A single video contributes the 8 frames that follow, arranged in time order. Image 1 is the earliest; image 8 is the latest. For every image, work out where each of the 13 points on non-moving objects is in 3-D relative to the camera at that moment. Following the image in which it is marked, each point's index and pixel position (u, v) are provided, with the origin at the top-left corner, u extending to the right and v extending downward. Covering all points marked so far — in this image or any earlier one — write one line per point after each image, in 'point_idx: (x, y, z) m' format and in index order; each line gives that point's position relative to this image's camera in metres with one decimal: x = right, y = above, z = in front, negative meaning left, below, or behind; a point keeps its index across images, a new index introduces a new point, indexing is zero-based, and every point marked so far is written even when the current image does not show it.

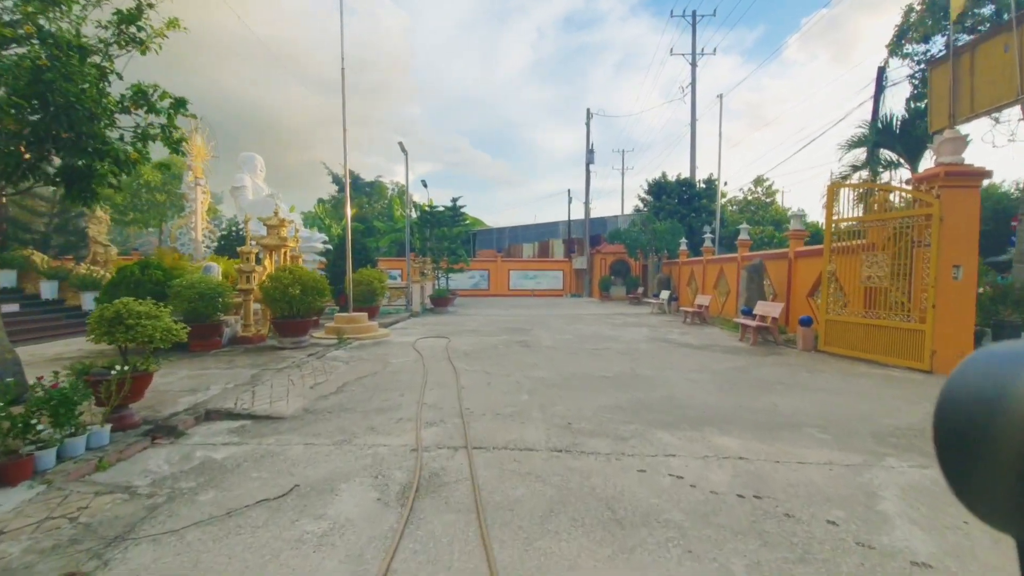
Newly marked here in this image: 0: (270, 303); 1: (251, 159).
0: (-3.8, -0.3, +8.0) m
1: (-9.1, +4.5, +18.0) m
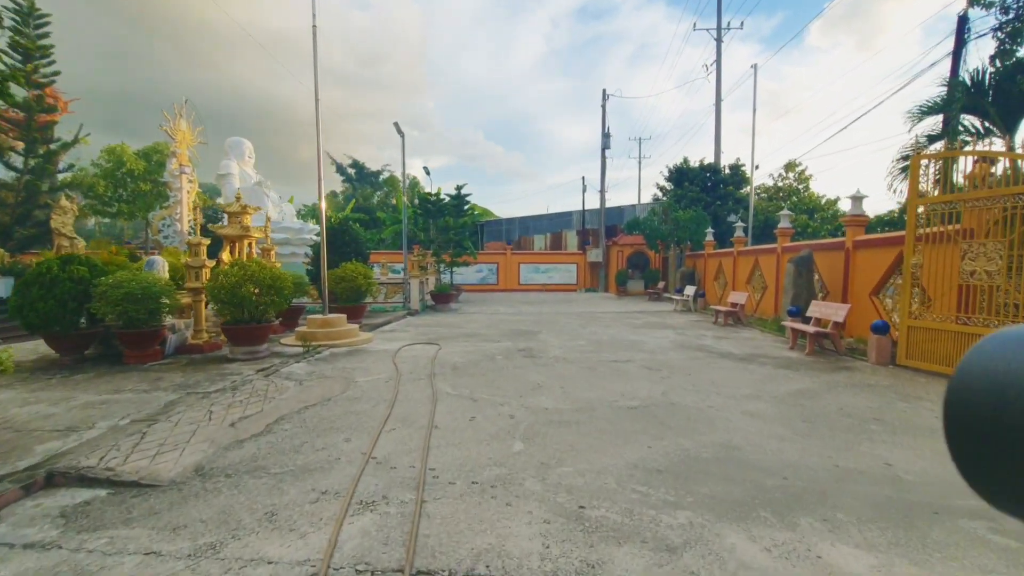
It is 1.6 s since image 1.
0: (-3.8, -0.2, +6.6) m
1: (-8.8, +4.6, +16.6) m
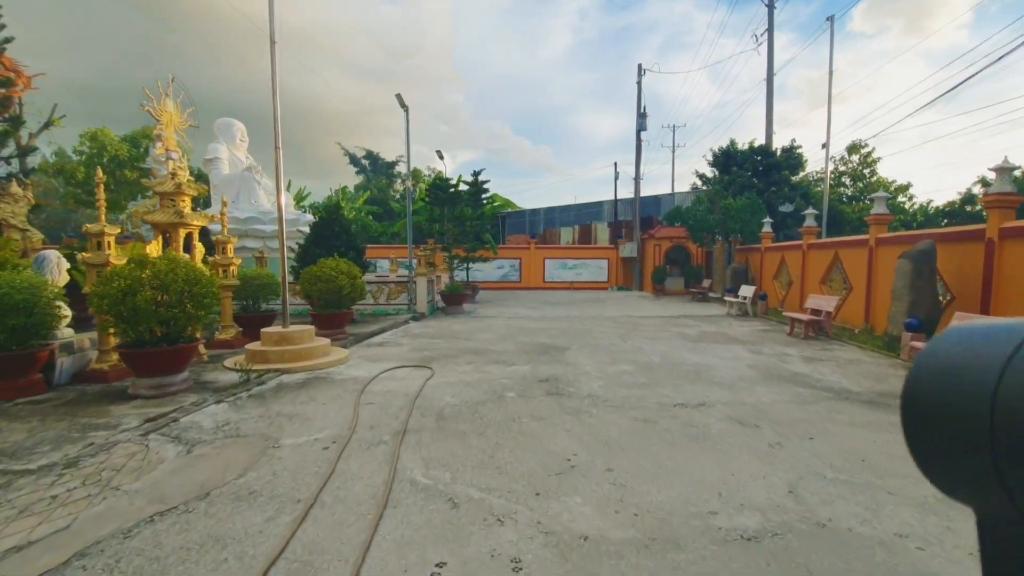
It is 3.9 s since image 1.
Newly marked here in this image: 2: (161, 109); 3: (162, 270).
0: (-3.6, -0.3, +4.6) m
1: (-8.1, +4.6, +14.9) m
2: (-9.2, +4.7, +13.6) m
3: (-3.2, +0.2, +4.7) m
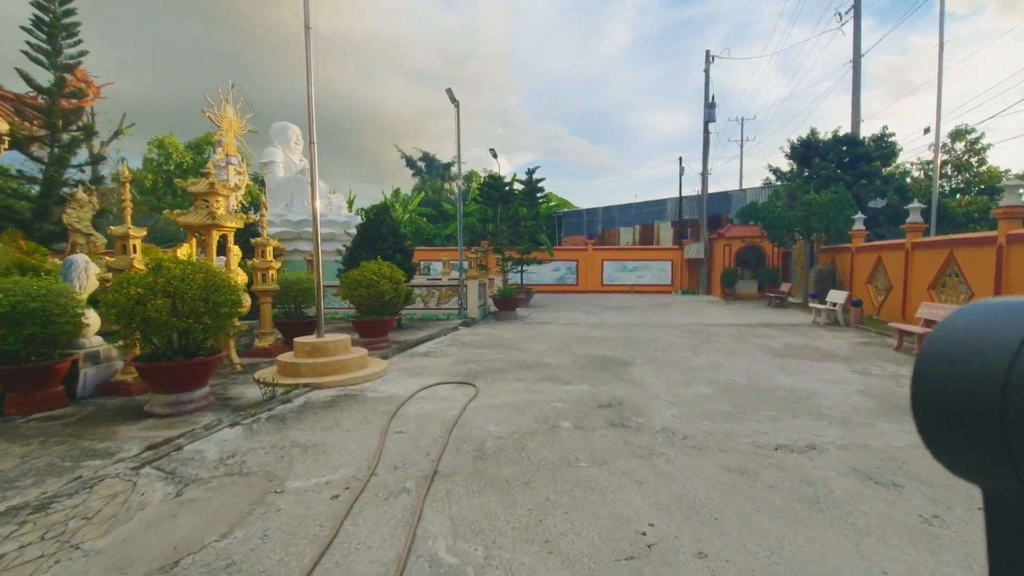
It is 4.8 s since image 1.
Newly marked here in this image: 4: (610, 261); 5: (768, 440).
0: (-3.2, -0.4, +4.2) m
1: (-6.6, +4.6, +14.9) m
2: (-7.7, +4.6, +13.8) m
3: (-2.8, +0.1, +4.3) m
4: (+3.6, +1.0, +19.1) m
5: (+1.8, -1.1, +3.7) m
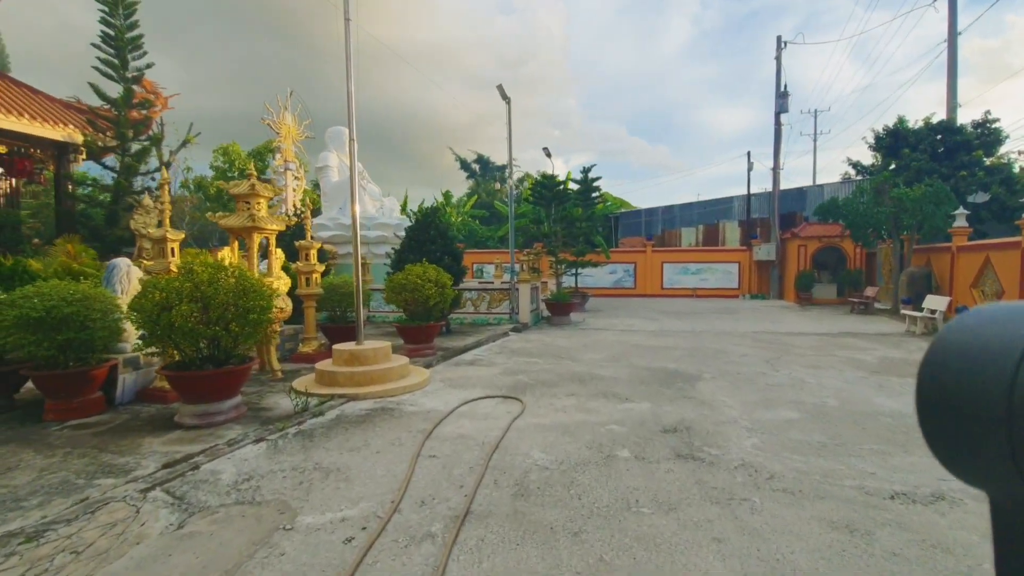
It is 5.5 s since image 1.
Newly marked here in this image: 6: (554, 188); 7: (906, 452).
0: (-2.8, -0.4, +4.1) m
1: (-5.0, +4.5, +15.1) m
2: (-6.3, +4.5, +14.0) m
3: (-2.4, +0.1, +4.1) m
4: (+5.5, +0.8, +18.1) m
5: (+2.1, -1.1, +3.0) m
6: (+1.1, +2.6, +13.7) m
7: (+2.7, -1.1, +3.5) m
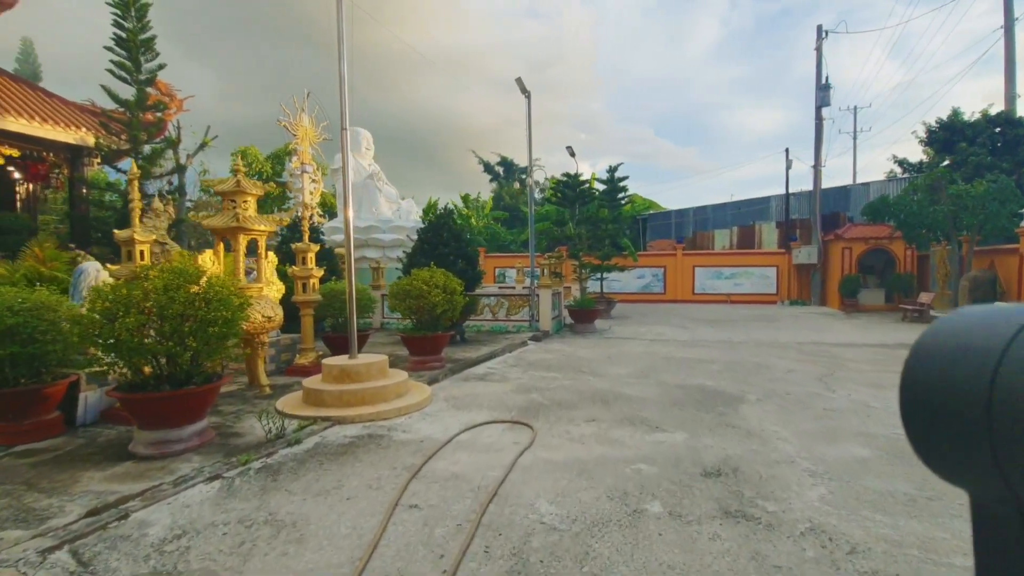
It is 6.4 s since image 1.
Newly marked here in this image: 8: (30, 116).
0: (-2.8, -0.4, +3.5) m
1: (-4.4, +4.3, +14.7) m
2: (-5.7, +4.4, +13.7) m
3: (-2.4, 0.0, +3.5) m
4: (+6.3, +0.7, +17.2) m
5: (+2.1, -1.2, +2.2) m
6: (+1.6, +2.5, +12.9) m
7: (+2.7, -1.1, +2.7) m
8: (-8.6, +3.1, +9.2) m
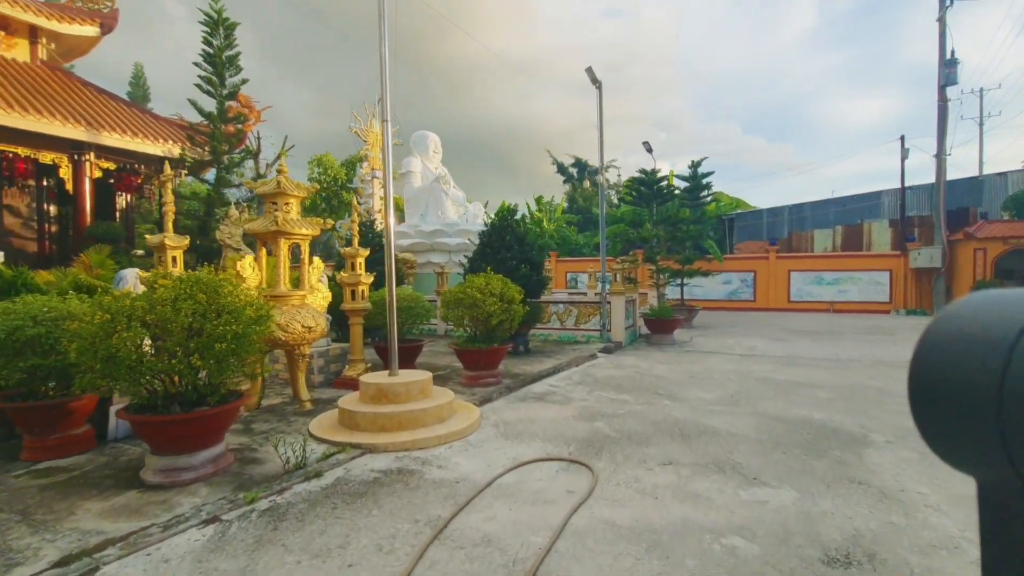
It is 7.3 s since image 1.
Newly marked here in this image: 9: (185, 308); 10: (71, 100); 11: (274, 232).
0: (-2.5, -0.5, +3.2) m
1: (-2.4, +4.2, +14.5) m
2: (-3.9, +4.2, +13.7) m
3: (-2.1, -0.1, +3.1) m
4: (+8.5, +0.5, +15.4) m
5: (+2.2, -1.2, +1.2) m
6: (+3.3, +2.3, +11.9) m
7: (+2.8, -1.2, +1.6) m
8: (-7.3, +3.0, +9.7) m
9: (-1.9, -0.1, +3.1) m
10: (-8.1, +3.5, +9.5) m
11: (-2.2, +0.5, +4.8) m
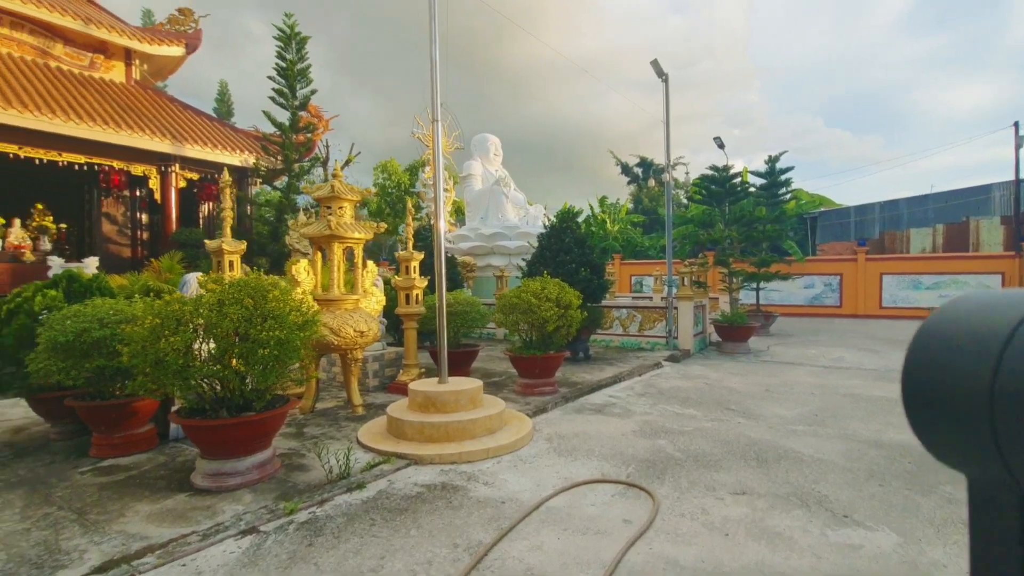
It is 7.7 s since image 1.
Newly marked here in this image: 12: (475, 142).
0: (-2.2, -0.5, +3.2) m
1: (-0.7, +4.1, +14.5) m
2: (-2.2, +4.1, +13.9) m
3: (-1.8, -0.1, +3.1) m
4: (+10.2, +0.3, +14.0) m
5: (+2.2, -1.2, +0.7) m
6: (+4.6, +2.2, +11.2) m
7: (+2.9, -1.2, +1.0) m
8: (-6.2, +2.9, +10.3) m
9: (-1.6, -0.1, +3.1) m
10: (-7.0, +3.4, +10.3) m
11: (-1.7, +0.5, +4.8) m
12: (-1.0, +4.1, +14.7) m
